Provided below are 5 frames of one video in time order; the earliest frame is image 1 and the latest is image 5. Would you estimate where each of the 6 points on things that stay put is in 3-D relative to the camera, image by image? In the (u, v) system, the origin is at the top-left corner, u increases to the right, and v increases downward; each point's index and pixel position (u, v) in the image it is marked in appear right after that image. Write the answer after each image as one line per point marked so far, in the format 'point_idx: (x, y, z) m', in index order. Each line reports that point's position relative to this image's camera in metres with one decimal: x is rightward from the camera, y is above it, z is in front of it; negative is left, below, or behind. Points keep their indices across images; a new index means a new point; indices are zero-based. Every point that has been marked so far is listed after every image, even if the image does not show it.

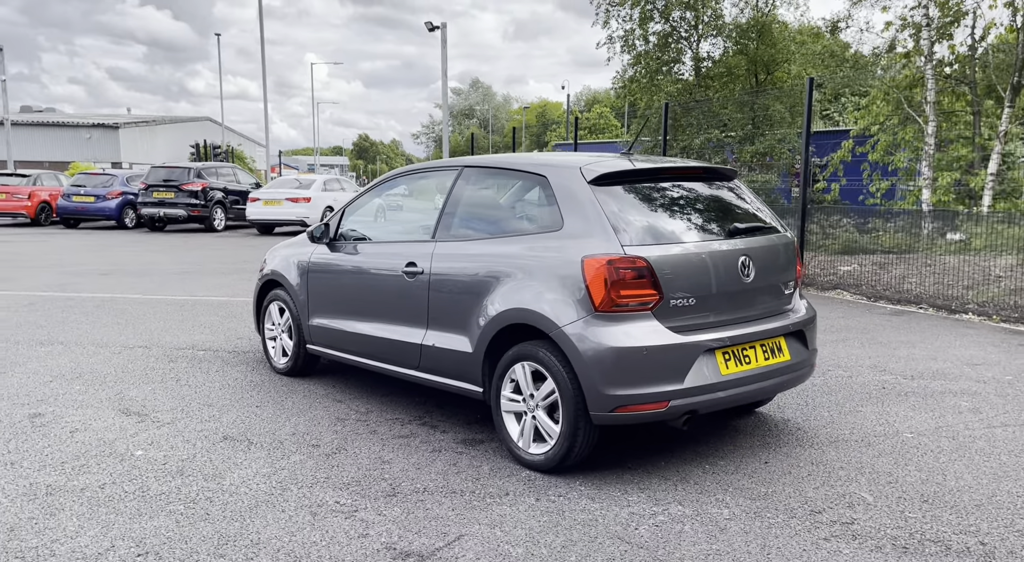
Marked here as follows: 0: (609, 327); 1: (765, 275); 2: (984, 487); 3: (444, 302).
0: (+0.4, -0.2, +4.1) m
1: (+1.3, 0.0, +4.6) m
2: (+2.2, -0.9, +4.0) m
3: (-0.4, -0.1, +4.9) m
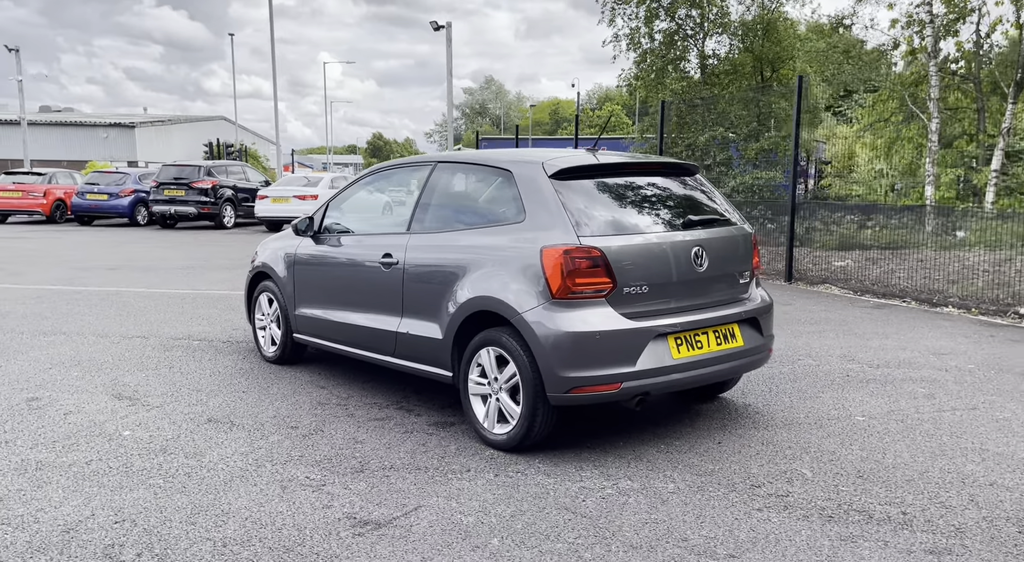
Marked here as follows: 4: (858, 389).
0: (+0.3, -0.2, +4.3) m
1: (+1.2, +0.1, +4.9) m
2: (+2.0, -0.9, +4.3) m
3: (-0.6, -0.1, +5.1) m
4: (+2.3, -0.7, +5.8) m
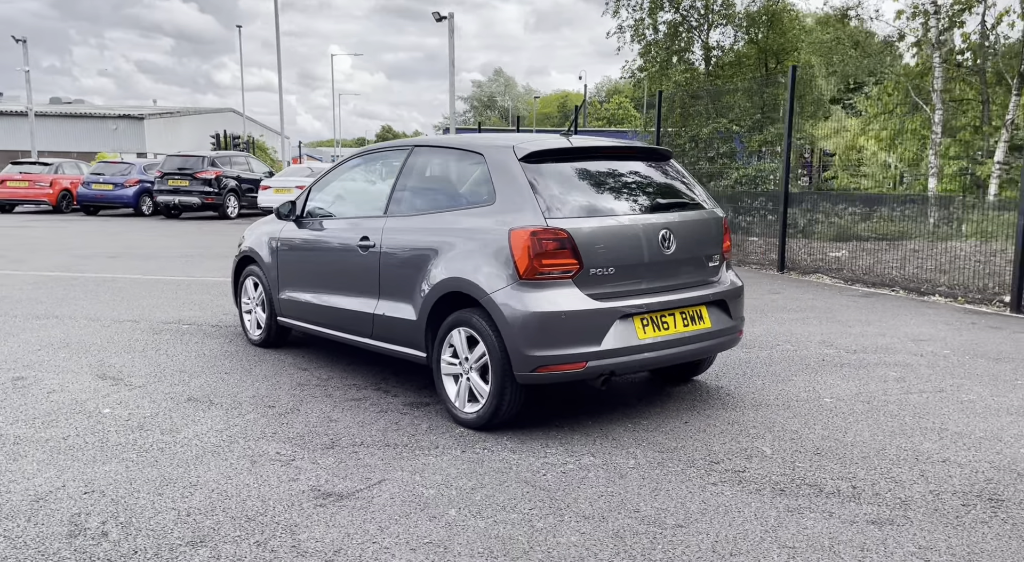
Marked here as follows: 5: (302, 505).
0: (+0.1, -0.1, +4.4) m
1: (+1.0, +0.2, +4.9) m
2: (+1.8, -0.8, +4.3) m
3: (-0.7, 0.0, +5.2) m
4: (+2.1, -0.6, +5.9) m
5: (-0.9, -0.9, +3.6) m
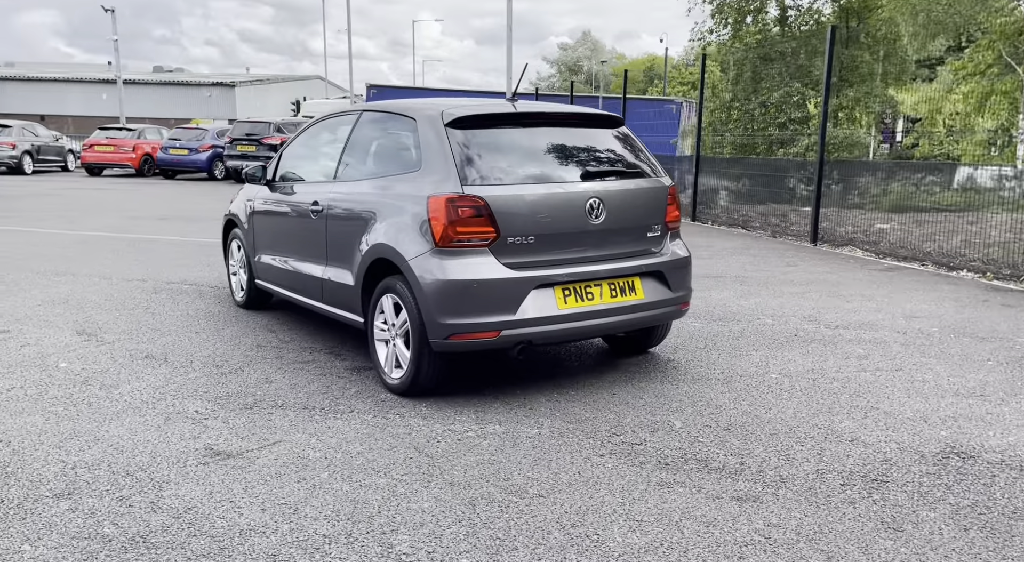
0: (-0.3, +0.1, +4.4) m
1: (+0.6, +0.3, +4.8) m
2: (+1.3, -0.7, +4.2) m
3: (-1.1, +0.3, +5.3) m
4: (+1.8, -0.4, +5.7) m
5: (-1.4, -0.8, +3.7) m
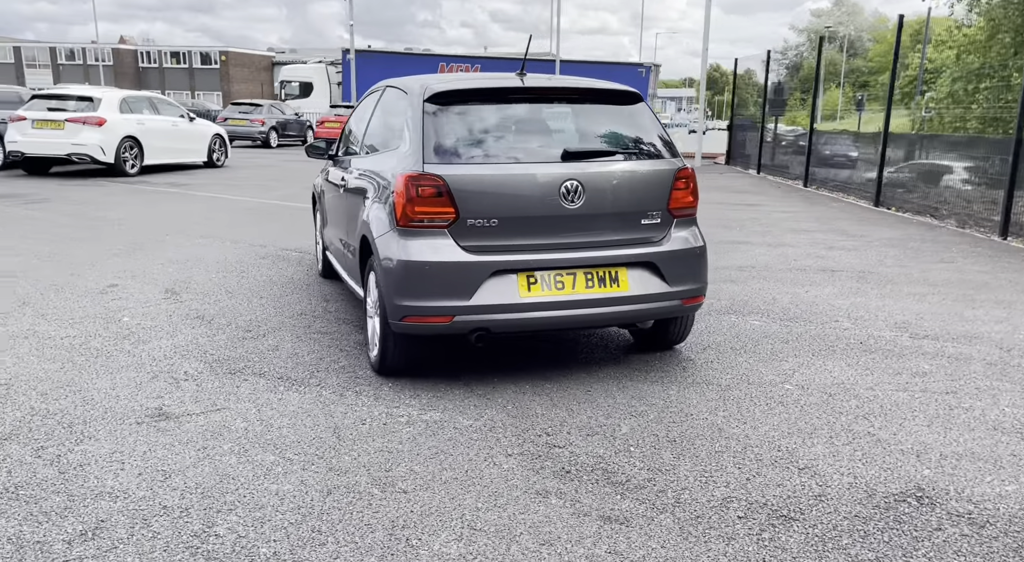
0: (-0.5, +0.2, +4.3) m
1: (+0.6, +0.4, +4.4) m
2: (+1.0, -0.7, +3.7) m
3: (-0.9, +0.4, +5.3) m
4: (+1.9, -0.4, +5.0) m
5: (-1.7, -0.6, +3.9) m
